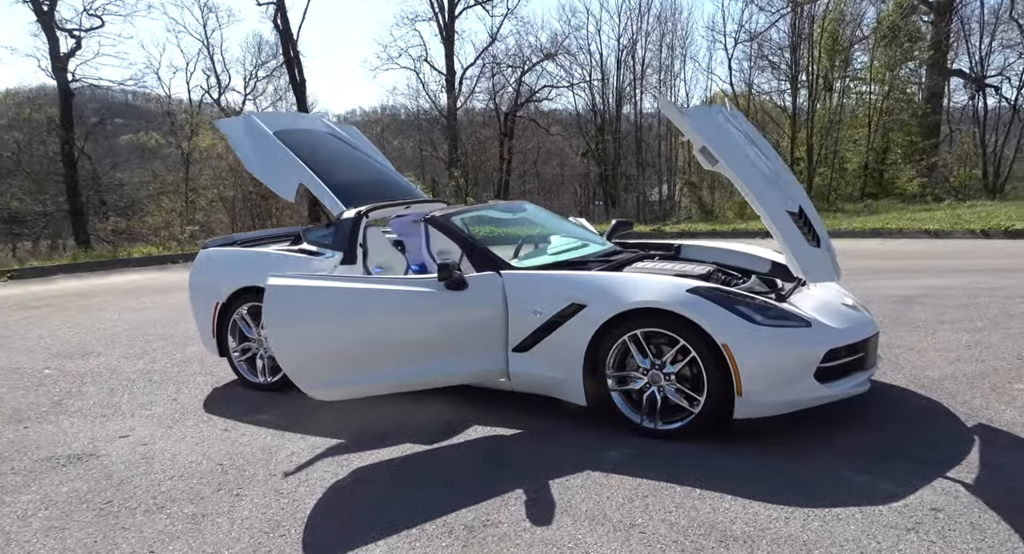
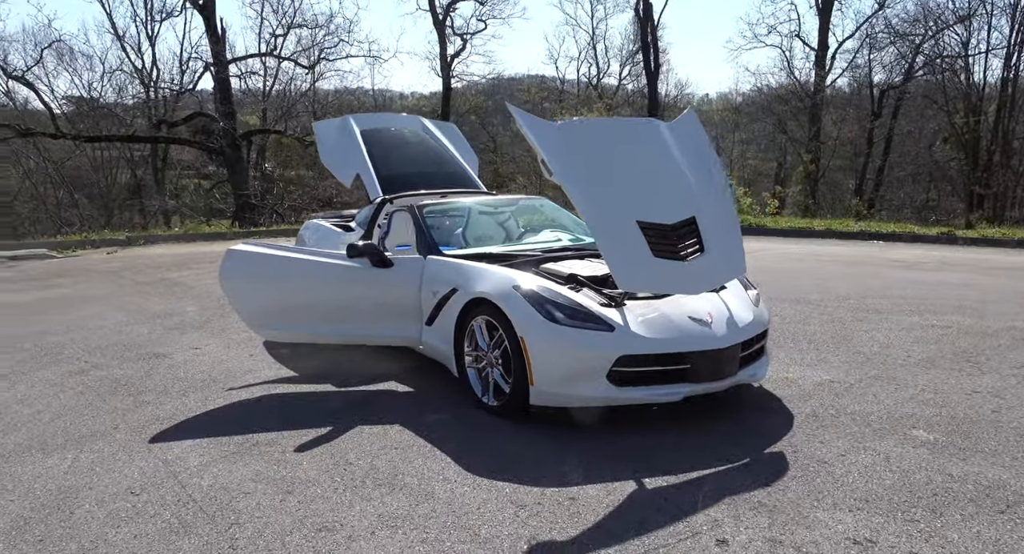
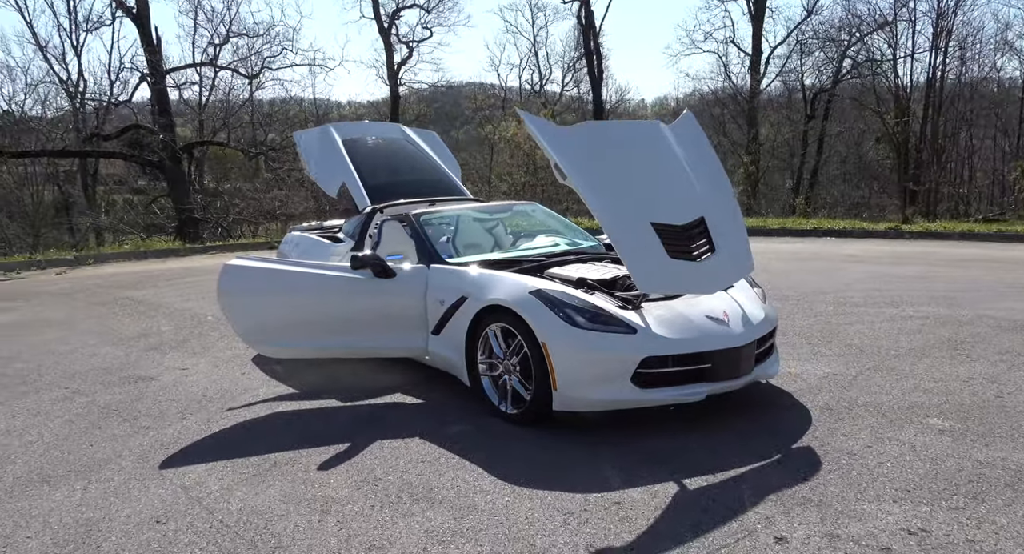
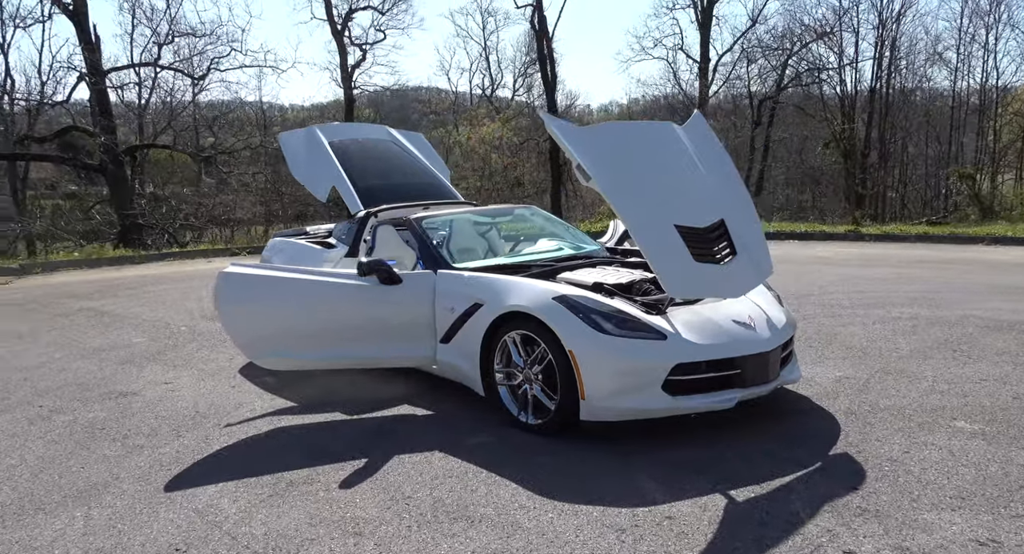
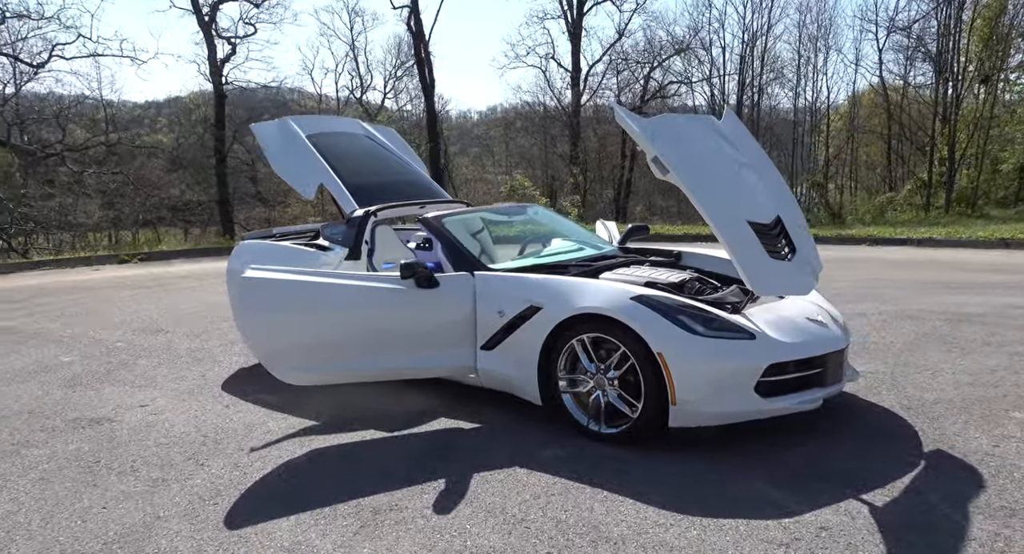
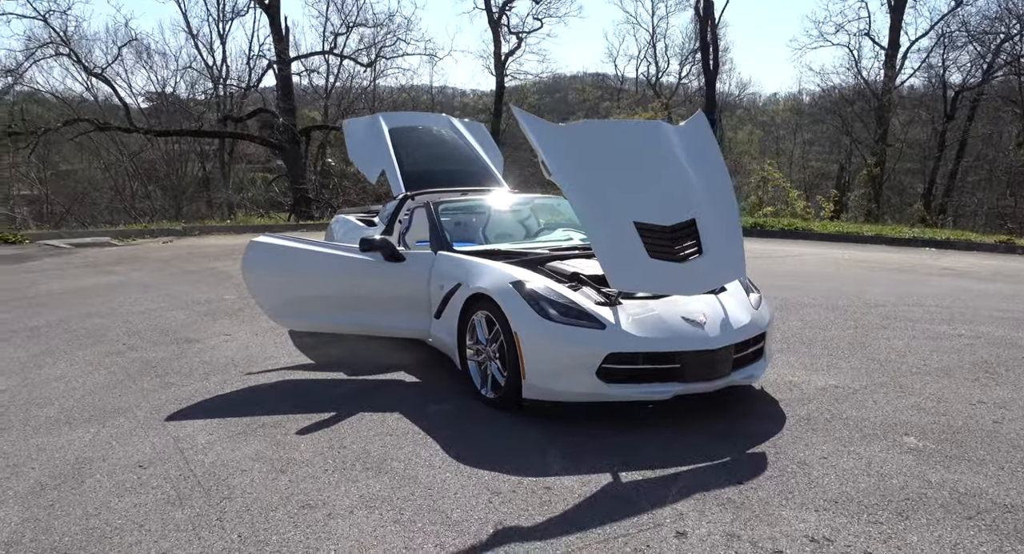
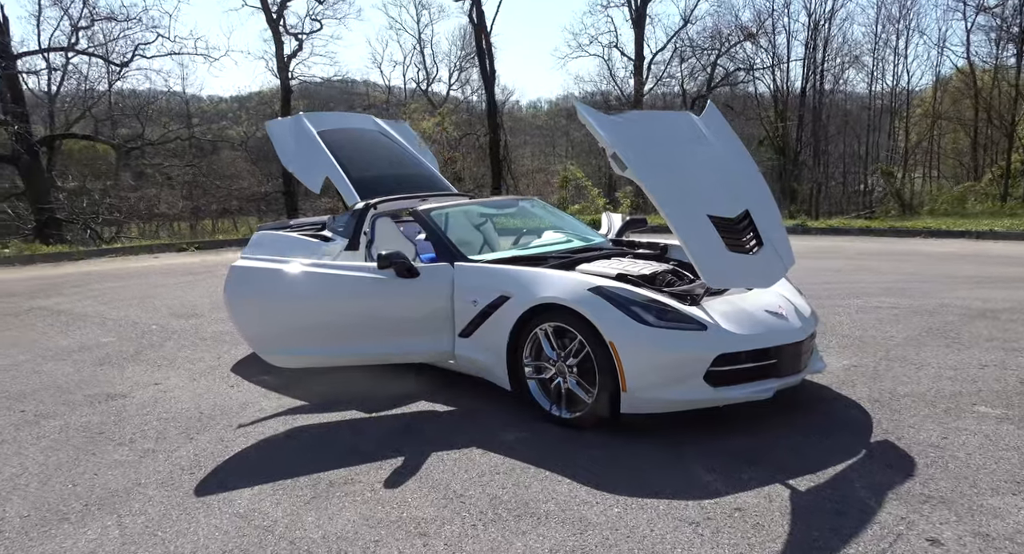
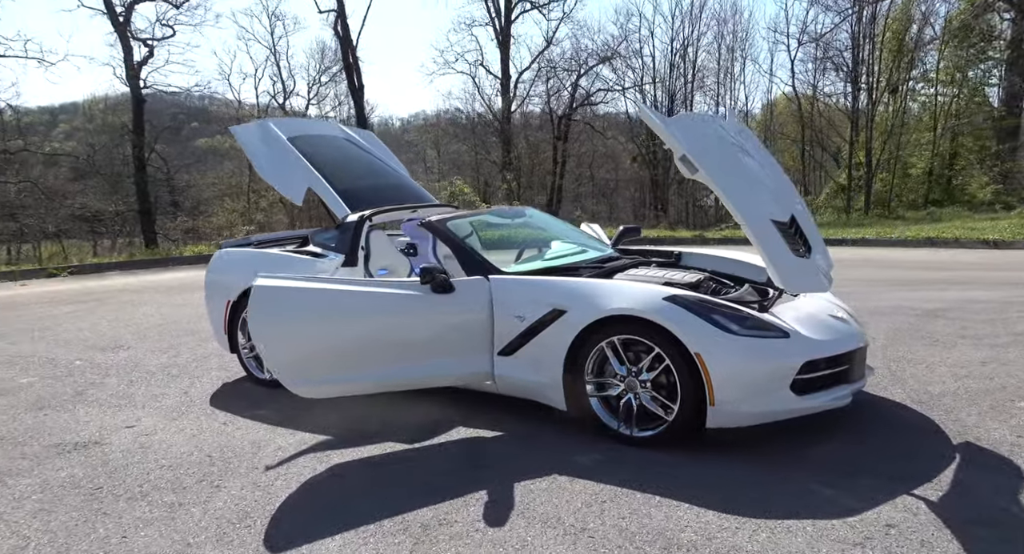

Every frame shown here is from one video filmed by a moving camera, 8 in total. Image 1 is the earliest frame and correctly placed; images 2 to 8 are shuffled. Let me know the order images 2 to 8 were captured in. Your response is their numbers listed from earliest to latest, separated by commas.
8, 5, 7, 4, 3, 2, 6
